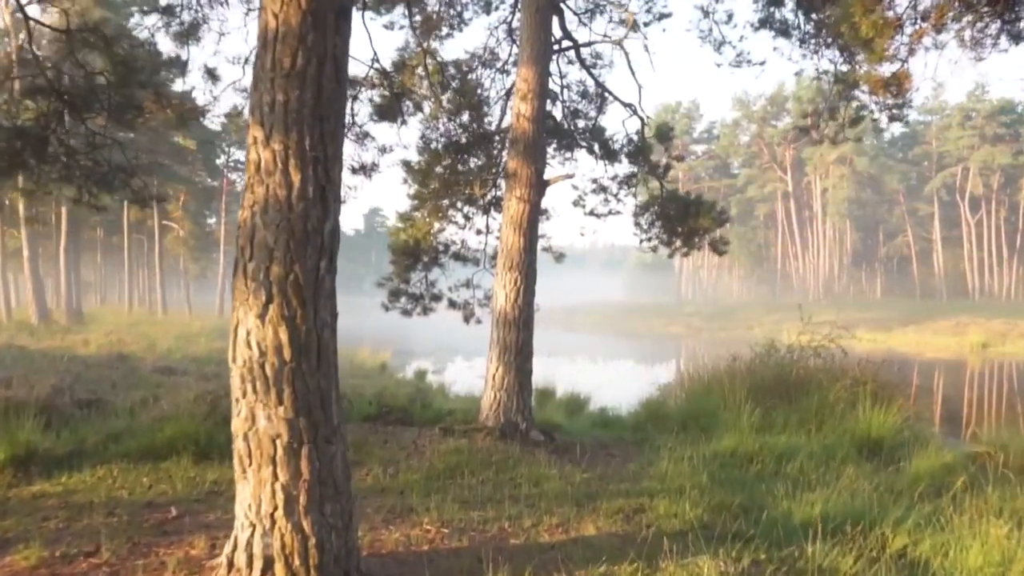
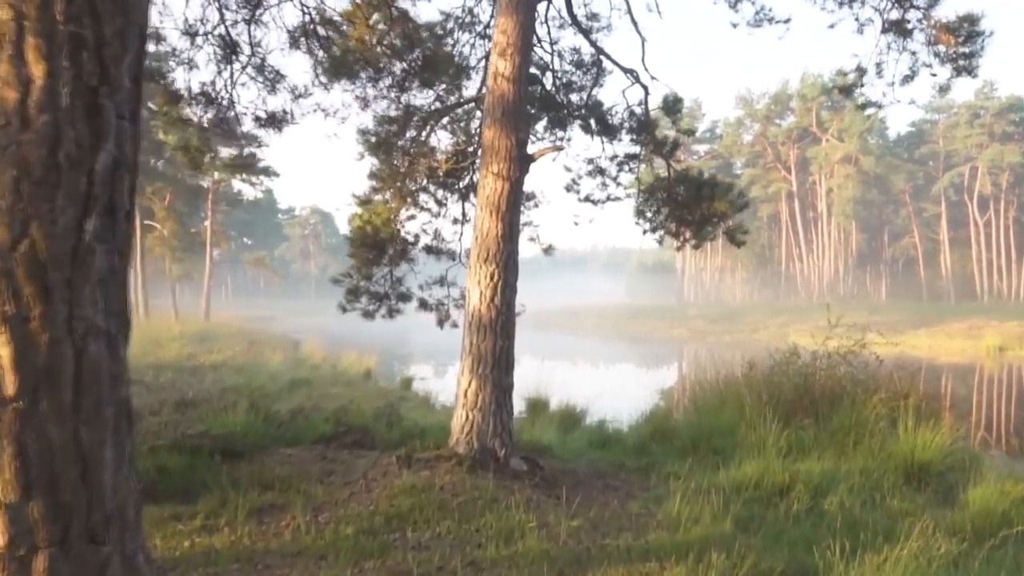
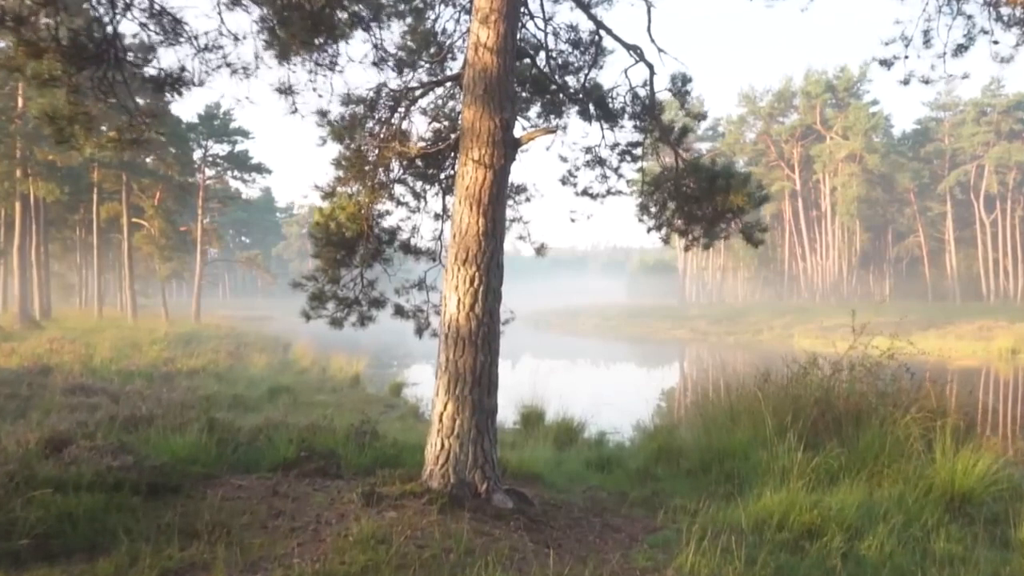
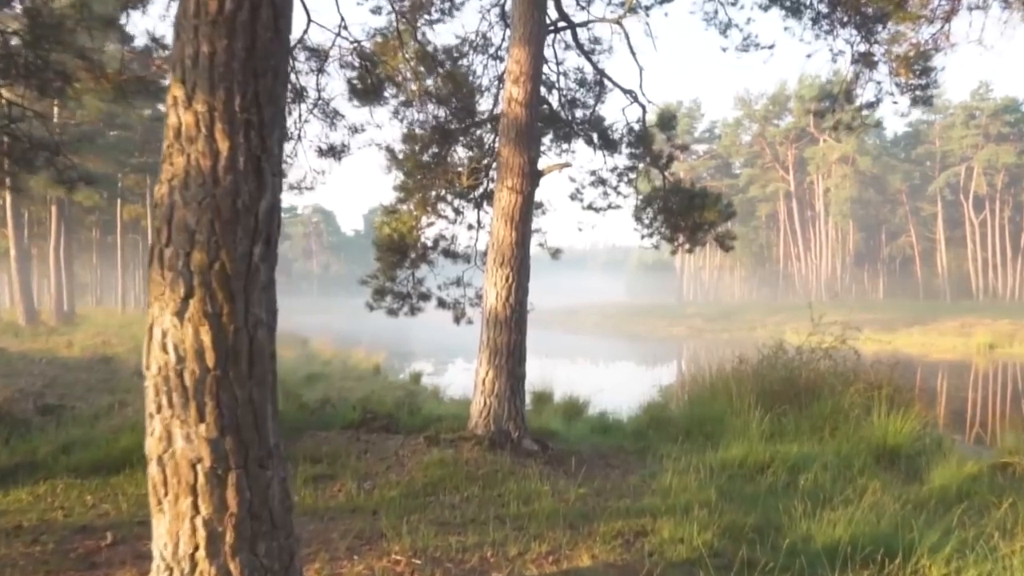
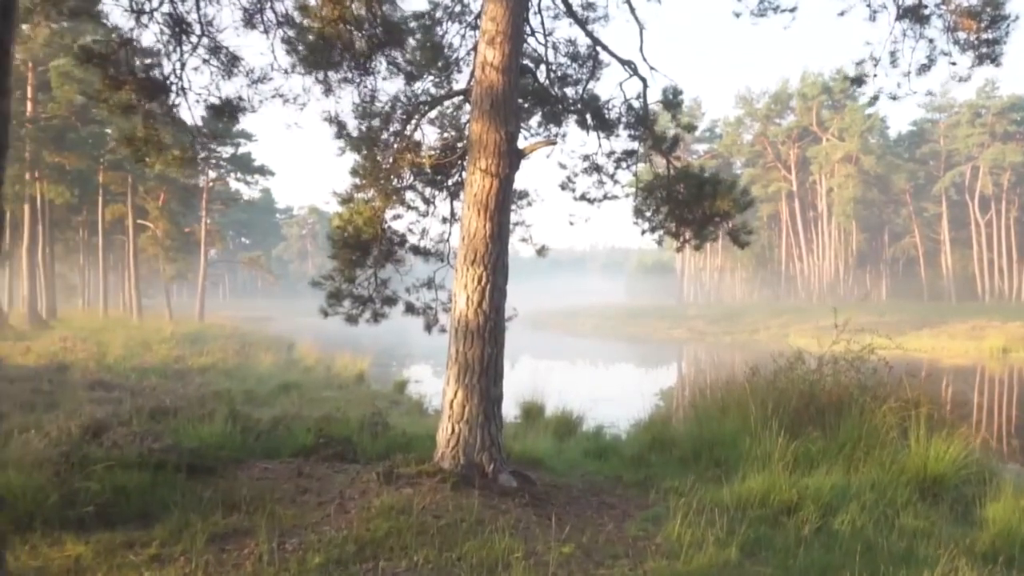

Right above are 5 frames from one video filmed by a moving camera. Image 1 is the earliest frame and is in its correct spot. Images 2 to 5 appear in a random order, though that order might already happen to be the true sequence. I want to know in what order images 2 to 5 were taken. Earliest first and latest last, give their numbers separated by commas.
4, 2, 5, 3
